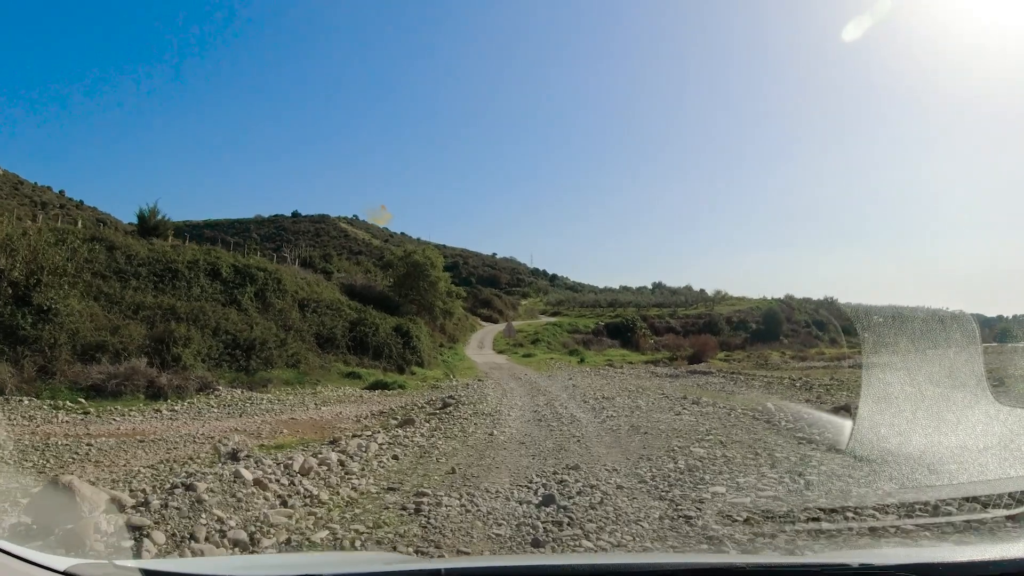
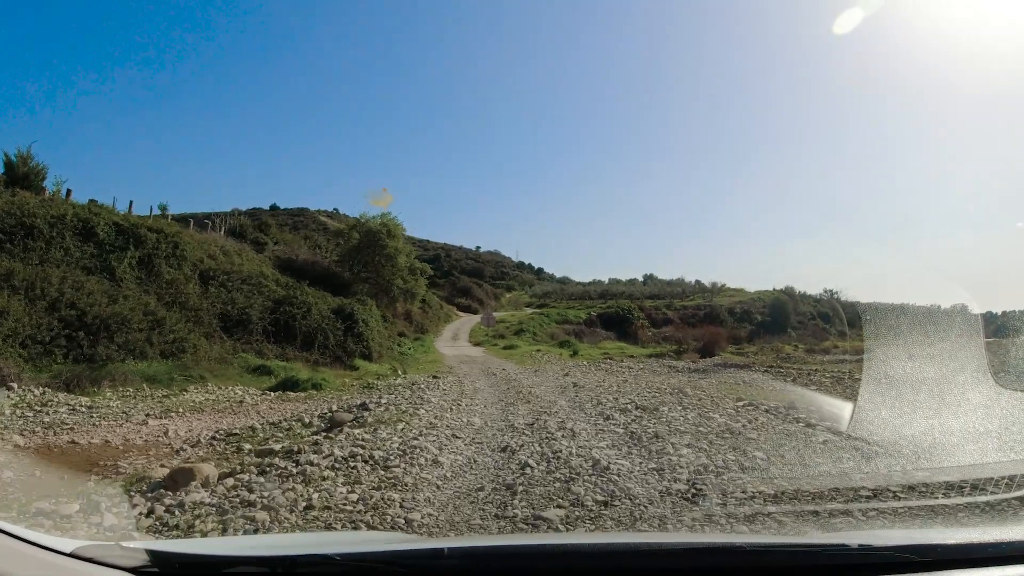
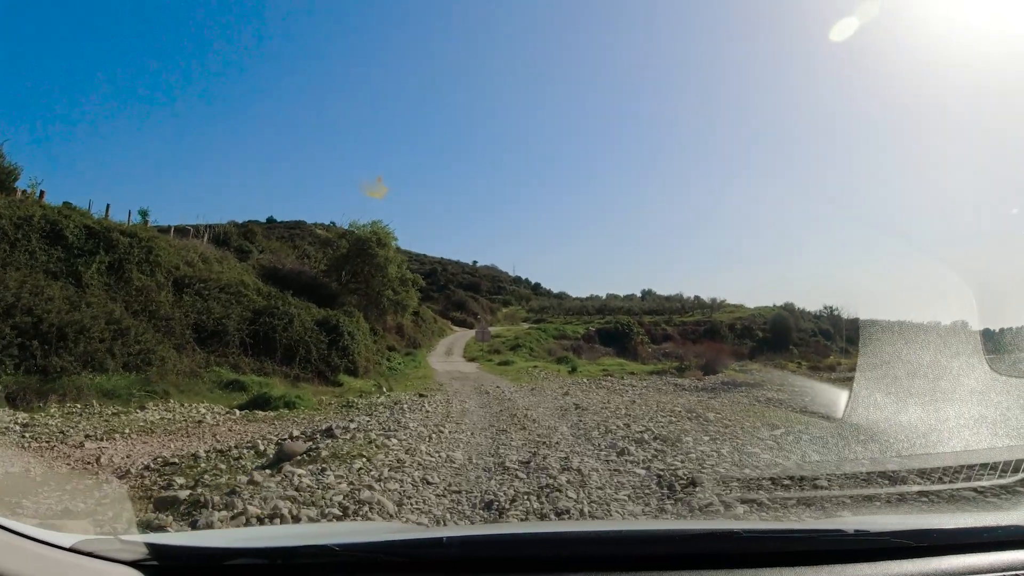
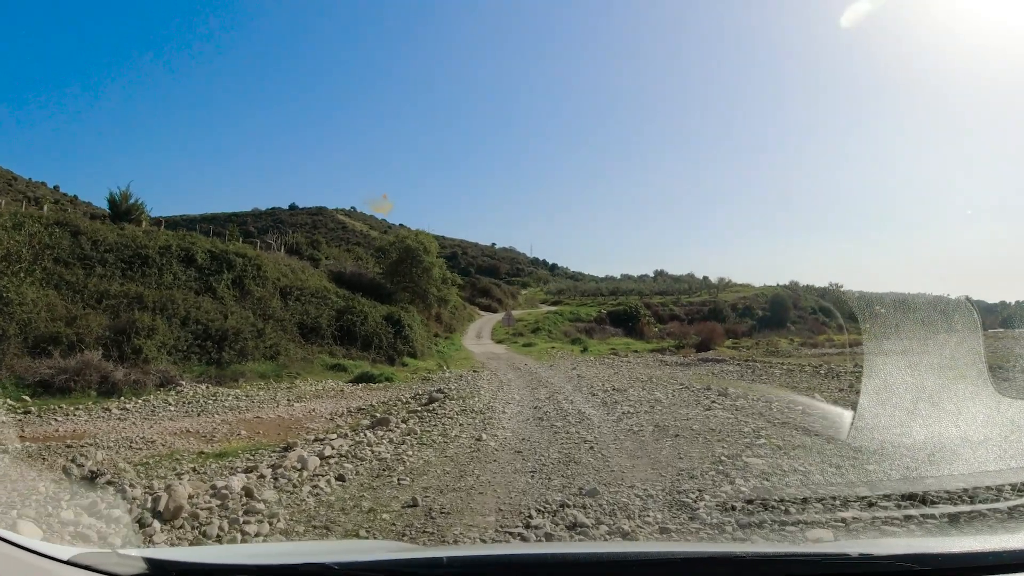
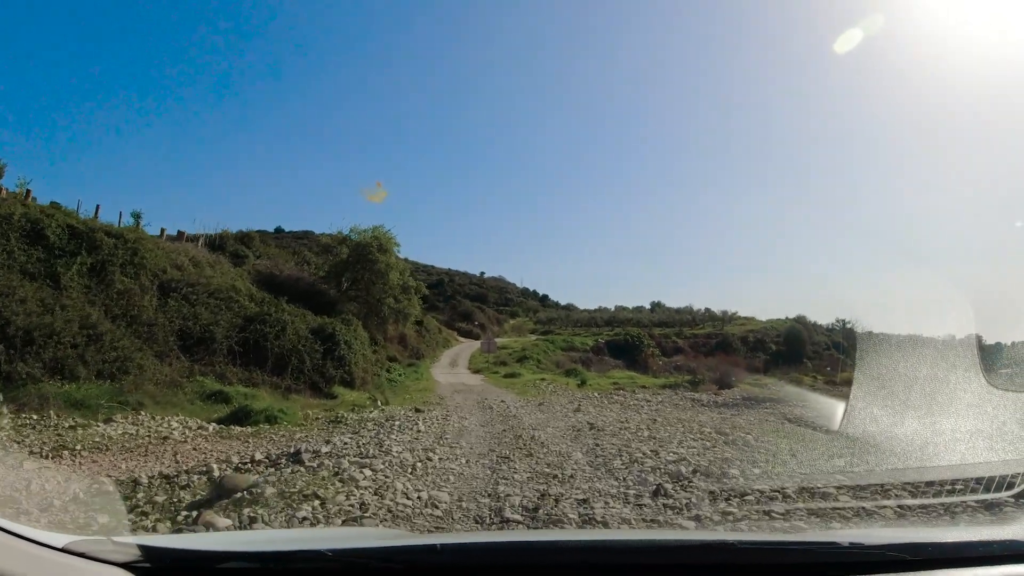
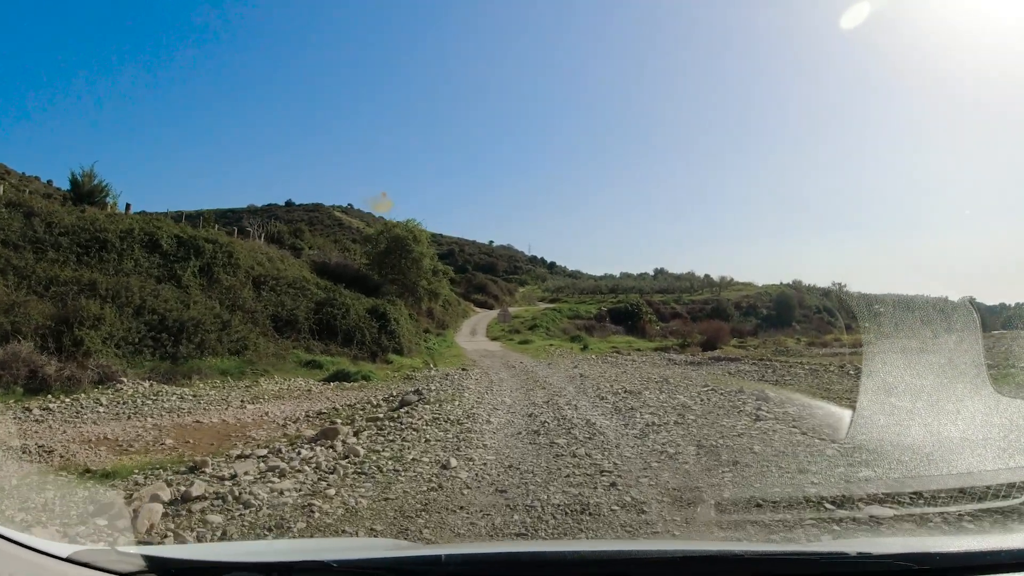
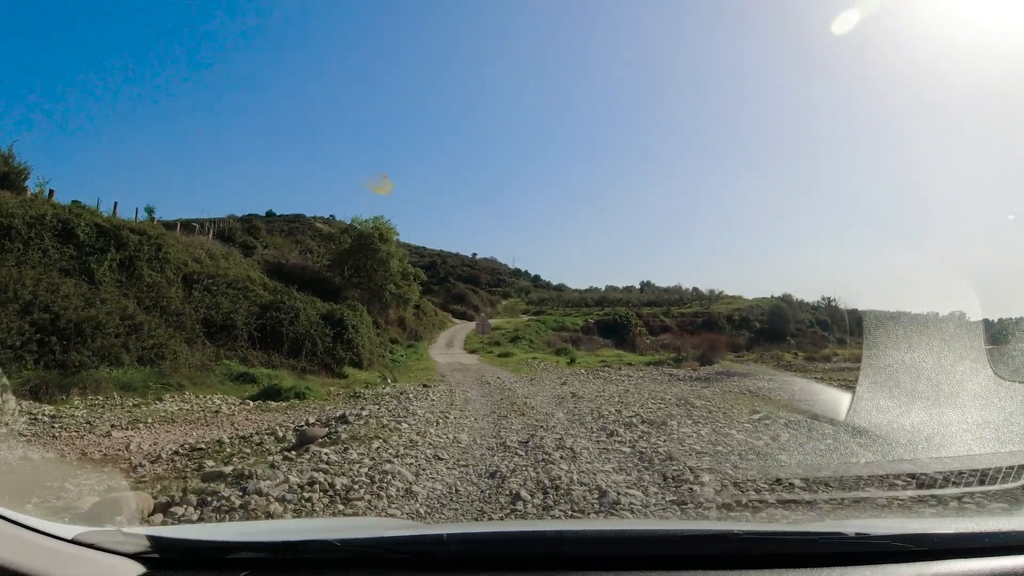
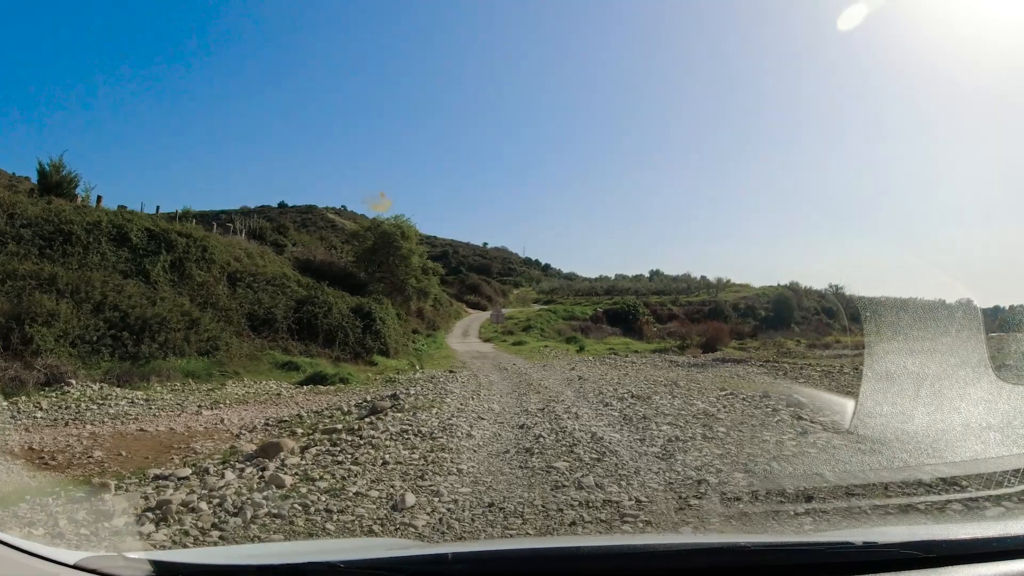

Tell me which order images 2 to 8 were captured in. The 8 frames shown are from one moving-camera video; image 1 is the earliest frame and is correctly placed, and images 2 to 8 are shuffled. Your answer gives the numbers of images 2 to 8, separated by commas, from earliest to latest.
4, 6, 8, 2, 7, 3, 5
